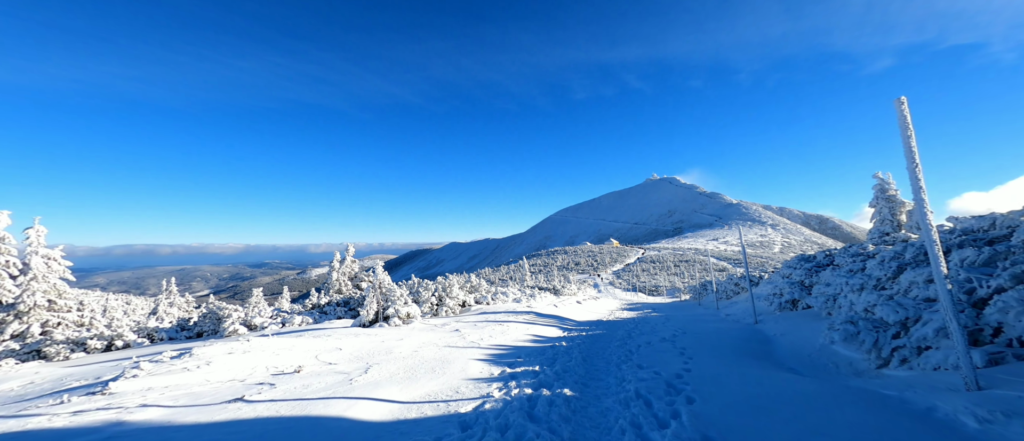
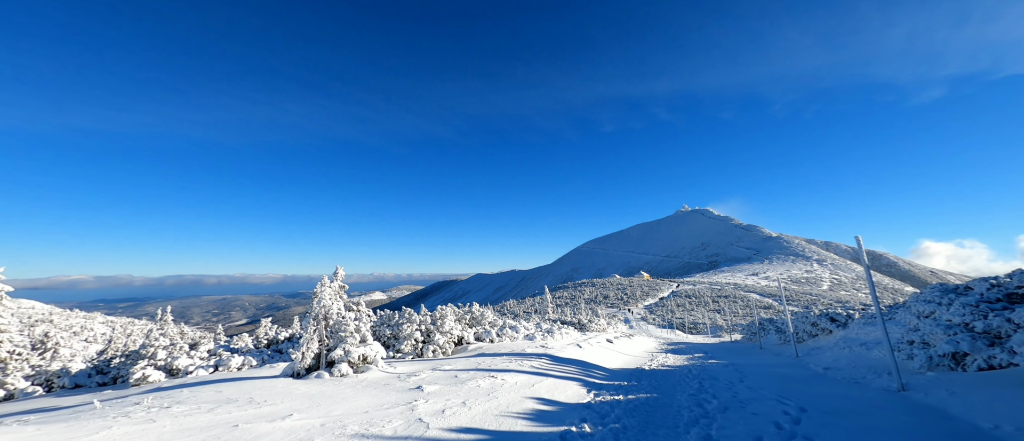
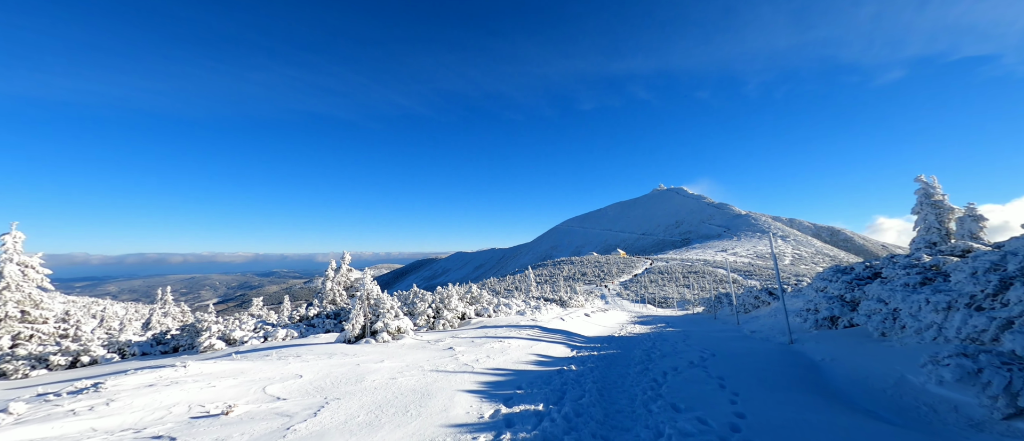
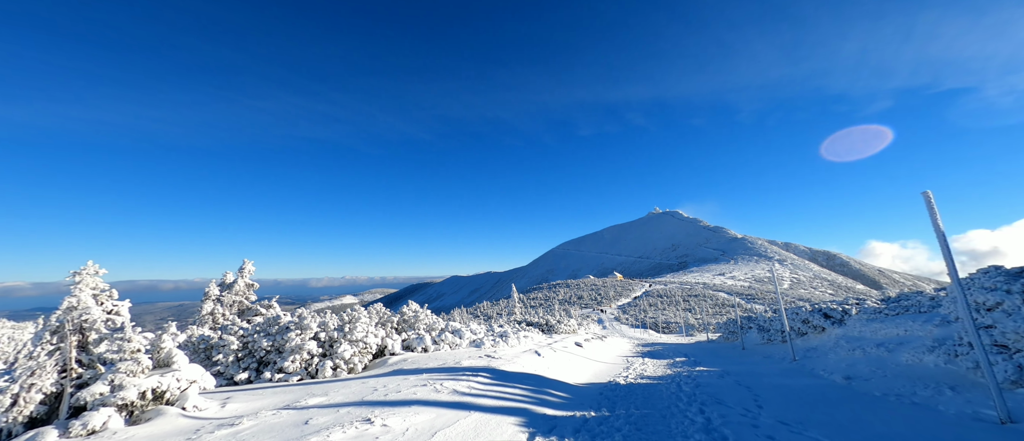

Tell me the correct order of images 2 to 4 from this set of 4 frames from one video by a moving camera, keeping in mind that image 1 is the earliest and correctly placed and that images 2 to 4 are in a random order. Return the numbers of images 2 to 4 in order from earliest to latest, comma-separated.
3, 2, 4
